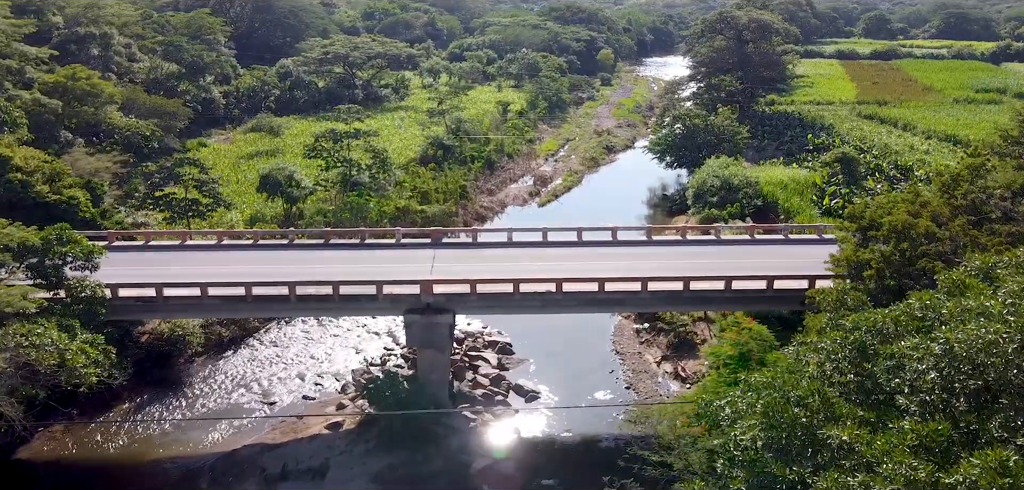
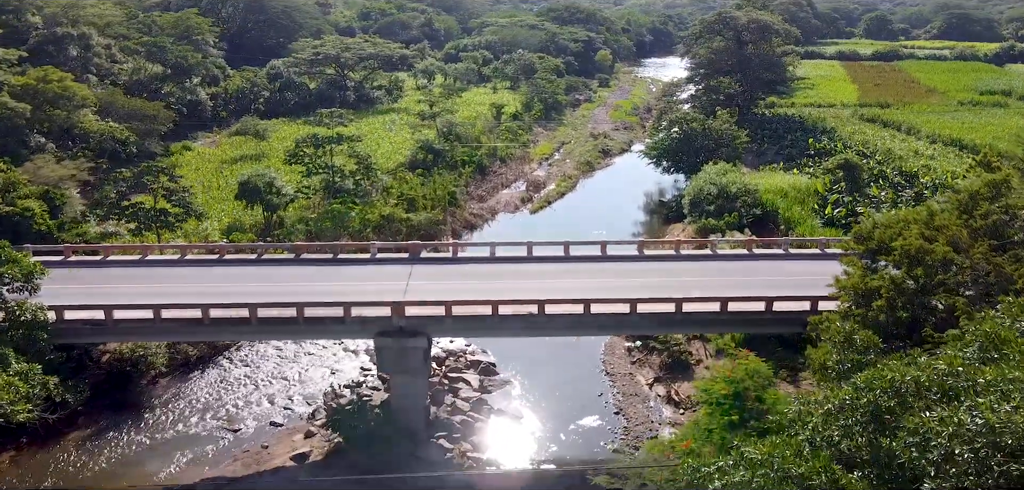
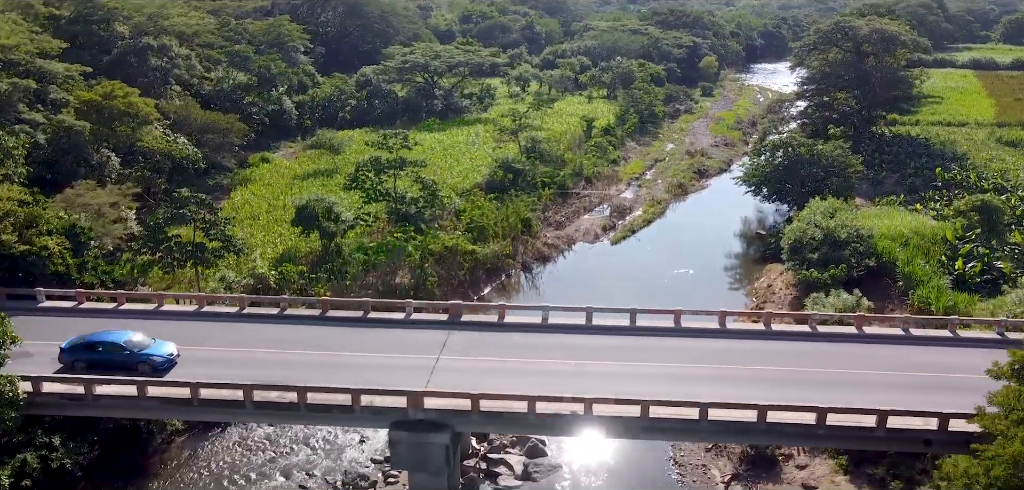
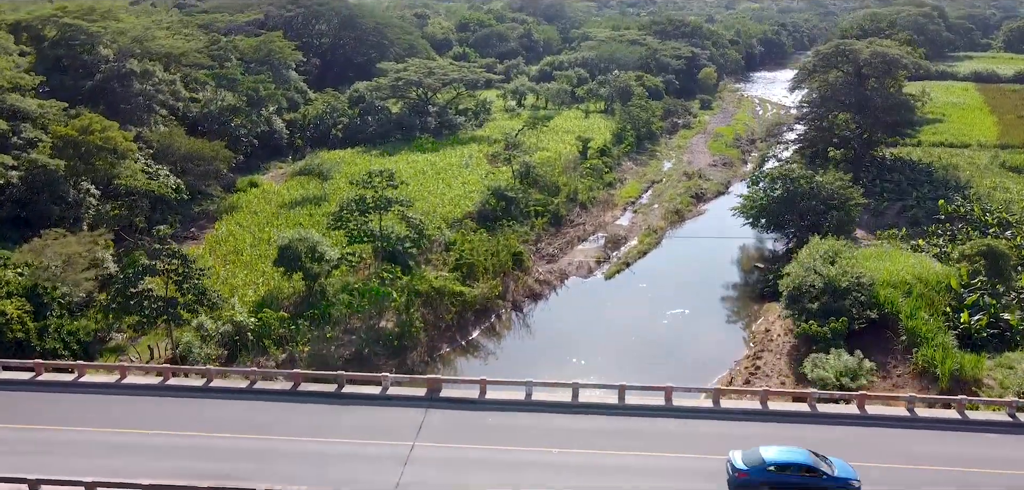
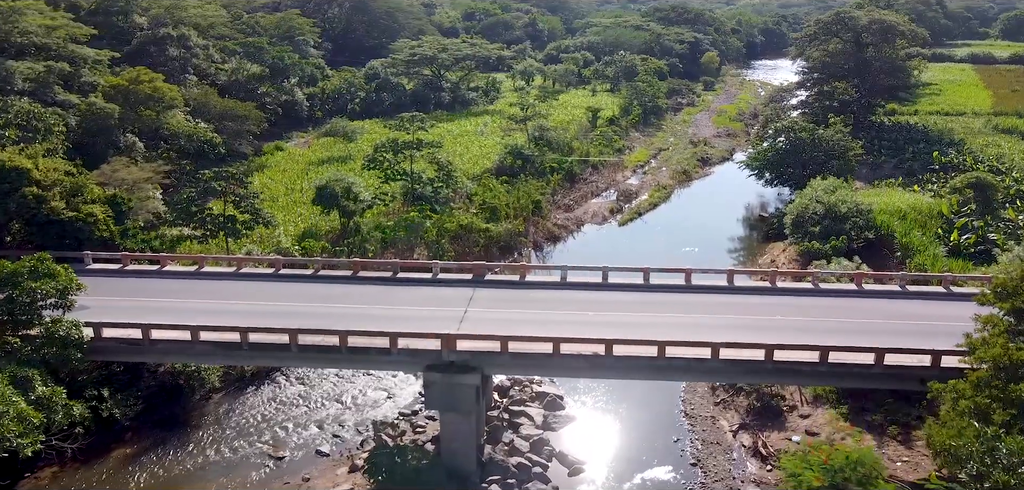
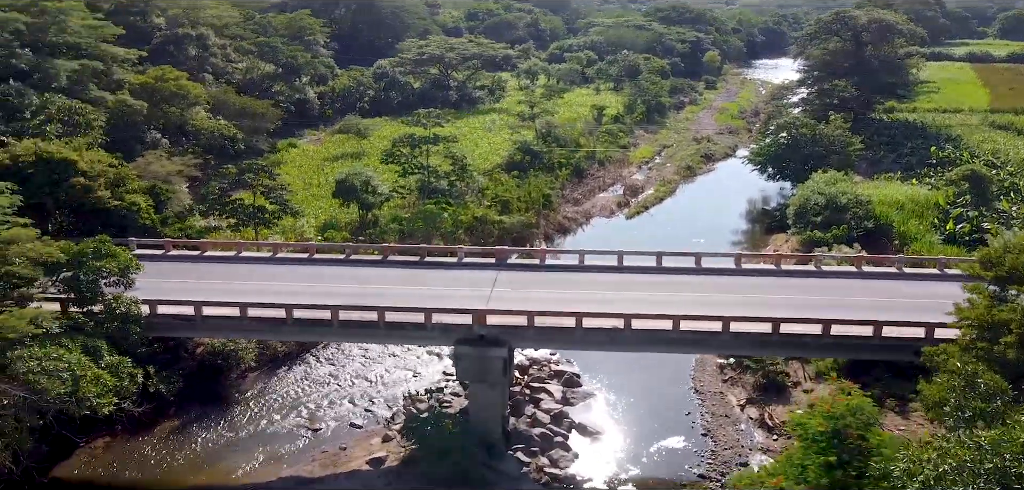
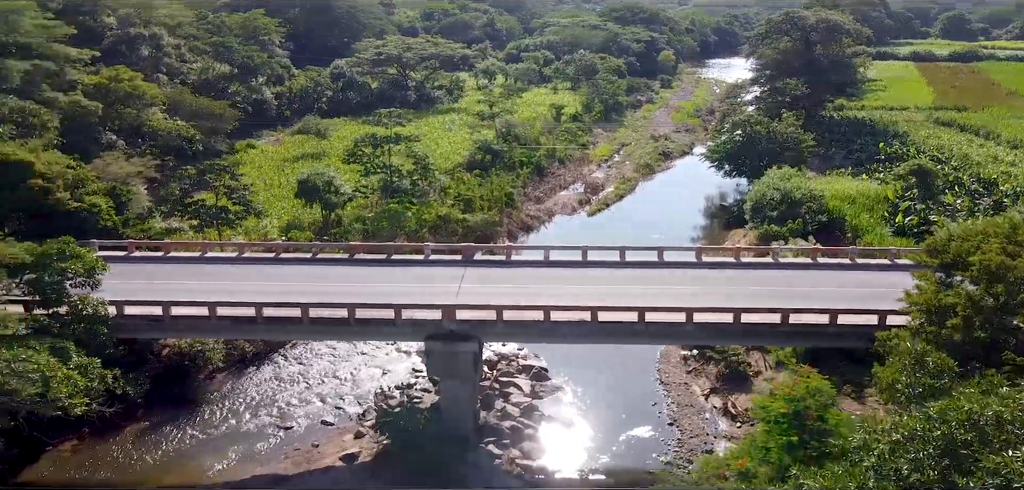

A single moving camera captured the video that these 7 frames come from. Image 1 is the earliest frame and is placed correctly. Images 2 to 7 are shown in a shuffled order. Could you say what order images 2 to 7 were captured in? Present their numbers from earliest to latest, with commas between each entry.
2, 7, 6, 5, 3, 4
